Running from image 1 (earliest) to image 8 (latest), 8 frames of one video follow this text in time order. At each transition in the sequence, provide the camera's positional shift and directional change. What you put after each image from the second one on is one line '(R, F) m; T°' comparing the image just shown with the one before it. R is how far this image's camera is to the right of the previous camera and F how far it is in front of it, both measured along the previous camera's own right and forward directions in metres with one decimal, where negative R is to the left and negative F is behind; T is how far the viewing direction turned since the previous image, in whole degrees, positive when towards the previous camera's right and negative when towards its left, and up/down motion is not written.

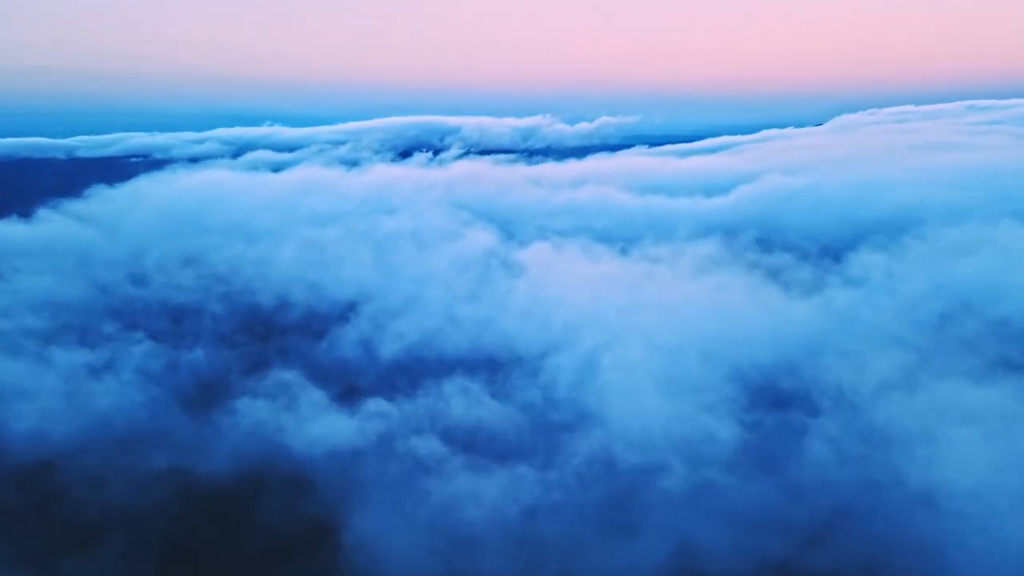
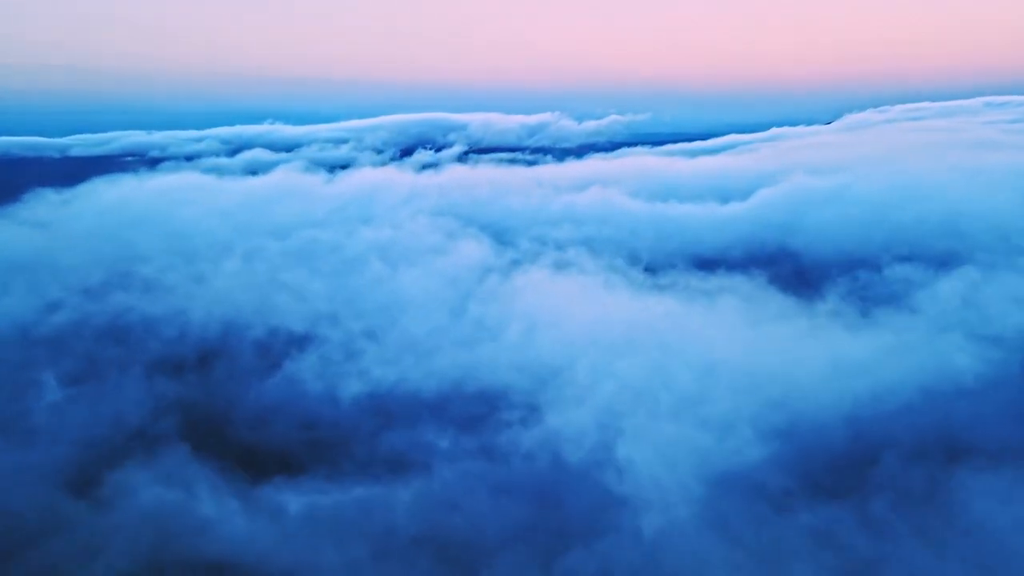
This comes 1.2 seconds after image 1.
(+0.3, +7.5) m; 0°
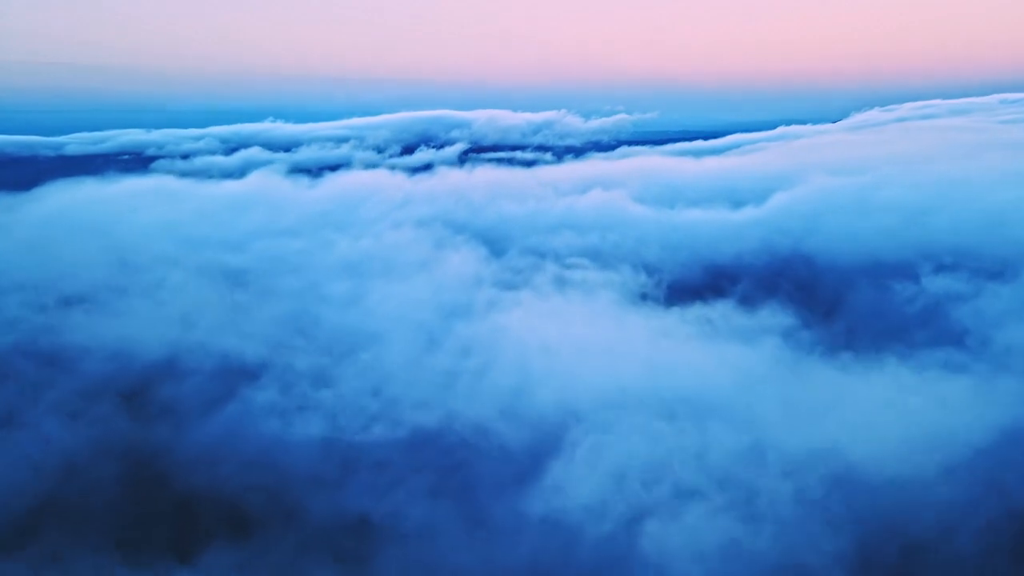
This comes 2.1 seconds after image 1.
(+0.2, +6.2) m; 0°
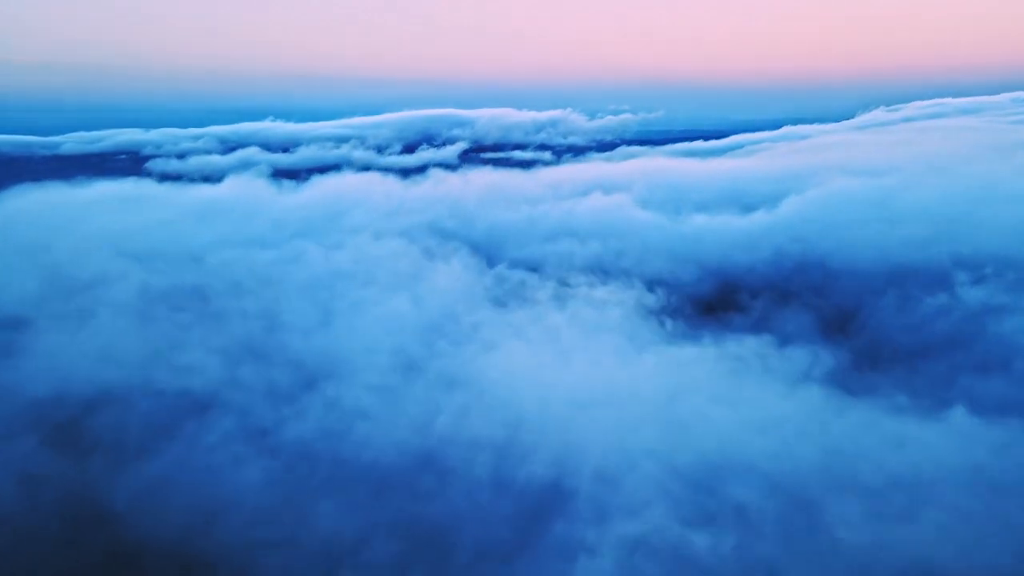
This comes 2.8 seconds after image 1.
(+0.3, +5.0) m; 0°
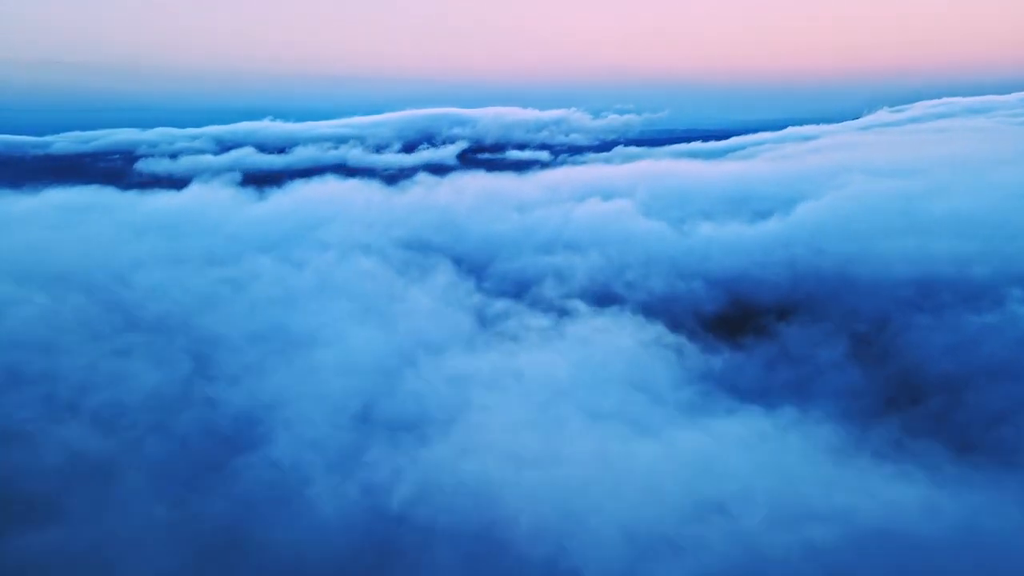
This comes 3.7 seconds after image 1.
(+0.4, +6.0) m; 0°
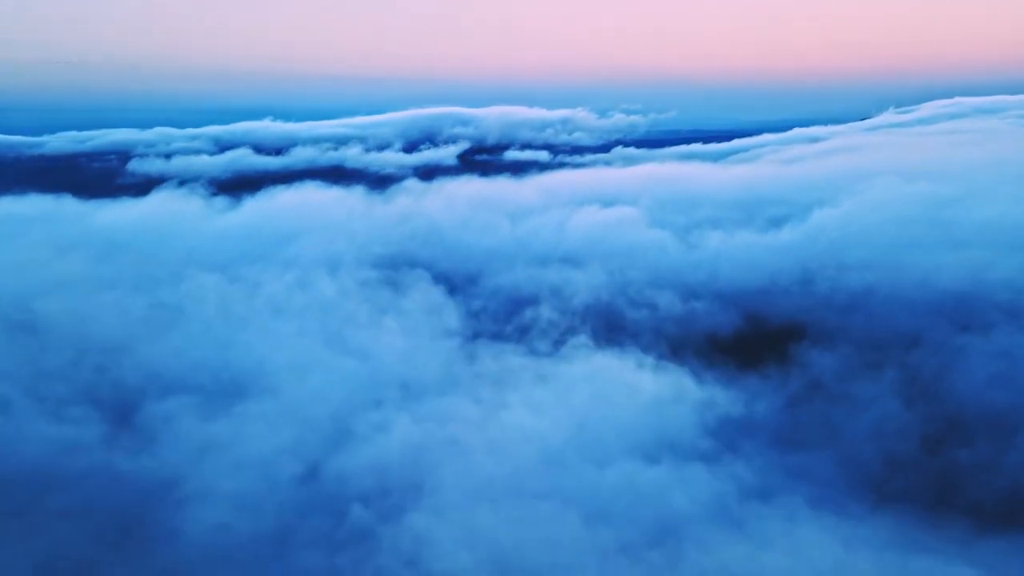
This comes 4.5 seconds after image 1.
(+0.4, +5.5) m; 0°
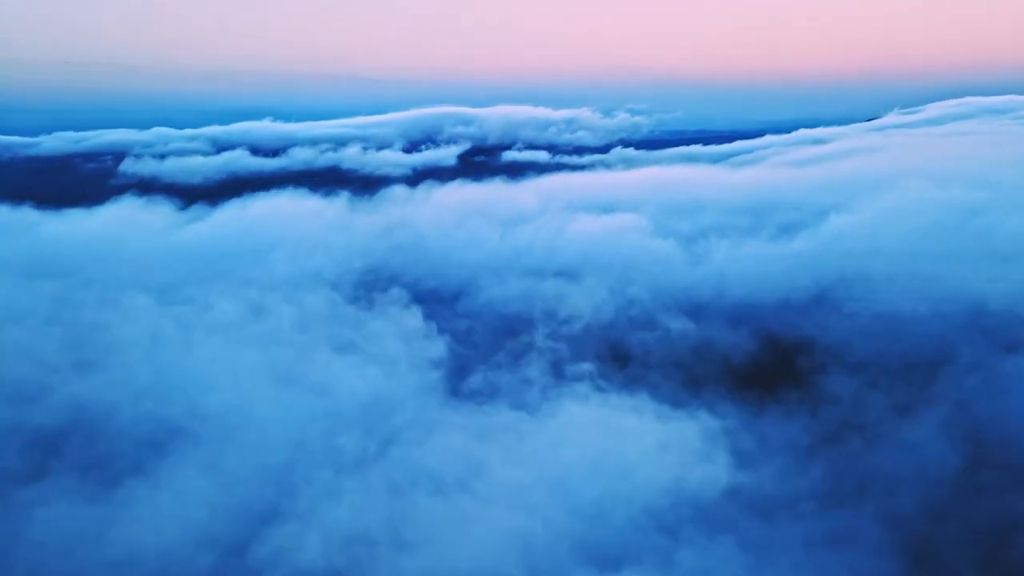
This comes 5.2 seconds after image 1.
(+0.4, +4.9) m; 0°
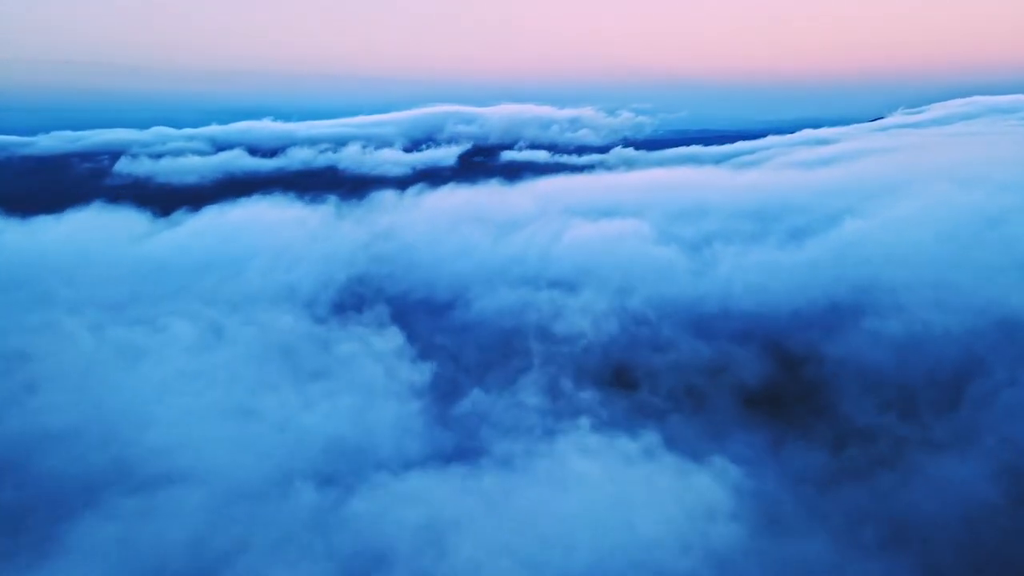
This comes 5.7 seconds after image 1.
(+0.3, +3.6) m; 0°
